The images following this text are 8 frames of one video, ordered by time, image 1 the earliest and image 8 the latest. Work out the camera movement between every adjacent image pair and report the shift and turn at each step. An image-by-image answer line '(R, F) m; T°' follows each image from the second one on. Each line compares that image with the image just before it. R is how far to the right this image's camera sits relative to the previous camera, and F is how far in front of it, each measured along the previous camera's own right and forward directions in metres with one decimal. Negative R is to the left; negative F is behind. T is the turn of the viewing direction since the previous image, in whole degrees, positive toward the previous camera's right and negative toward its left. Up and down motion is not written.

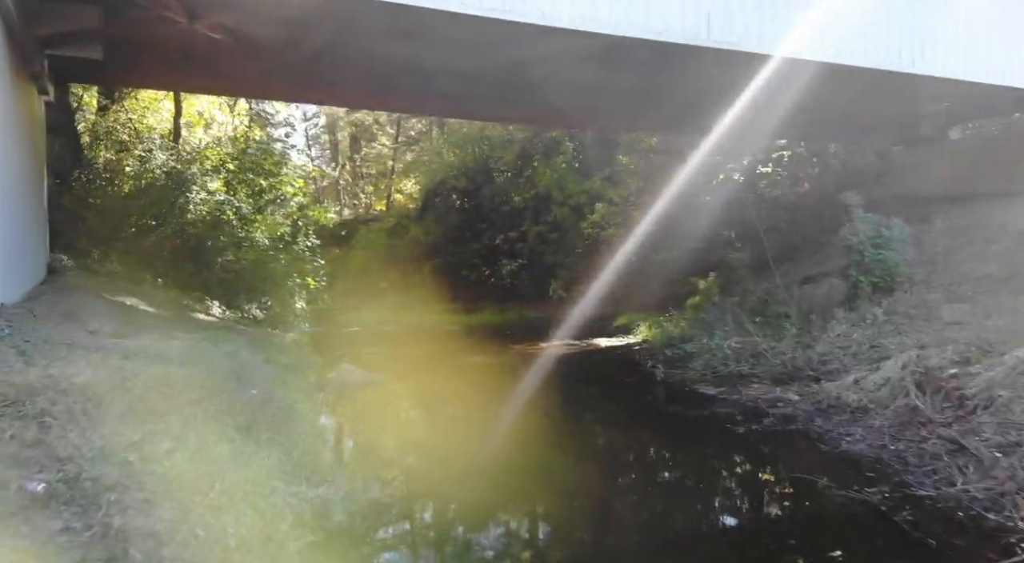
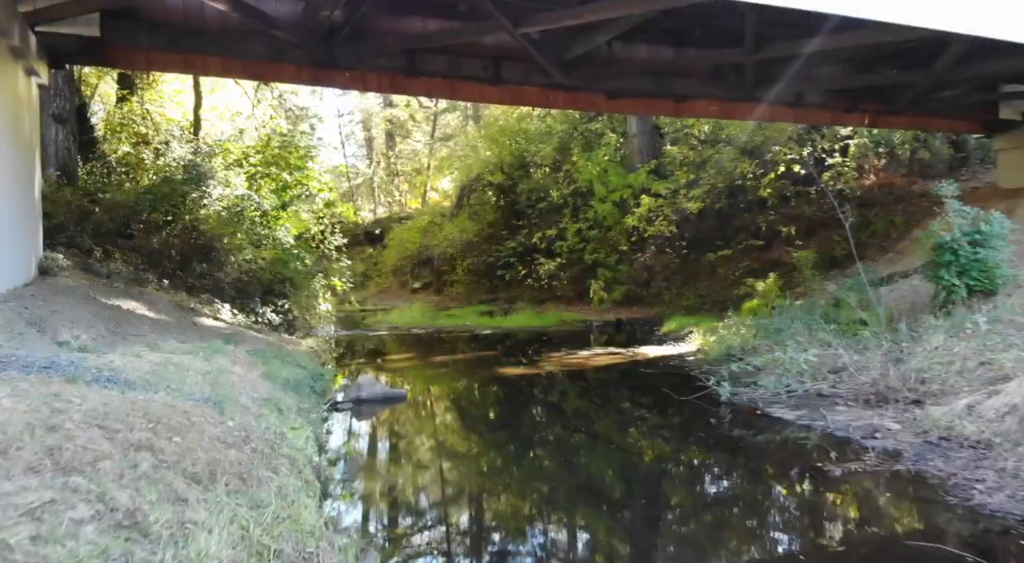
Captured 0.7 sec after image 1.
(0.0, +1.0) m; -3°
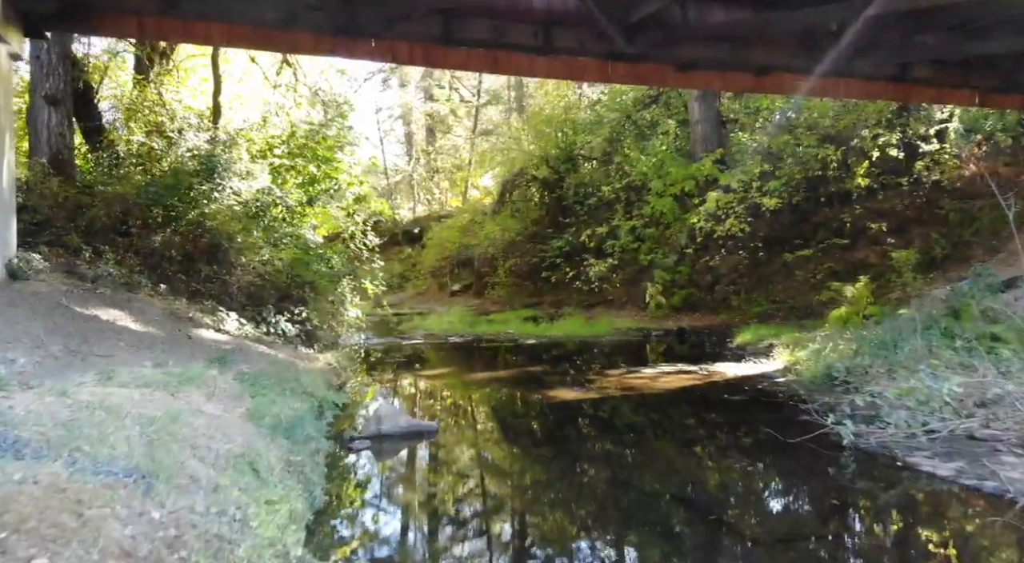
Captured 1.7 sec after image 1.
(-0.1, +1.4) m; -3°
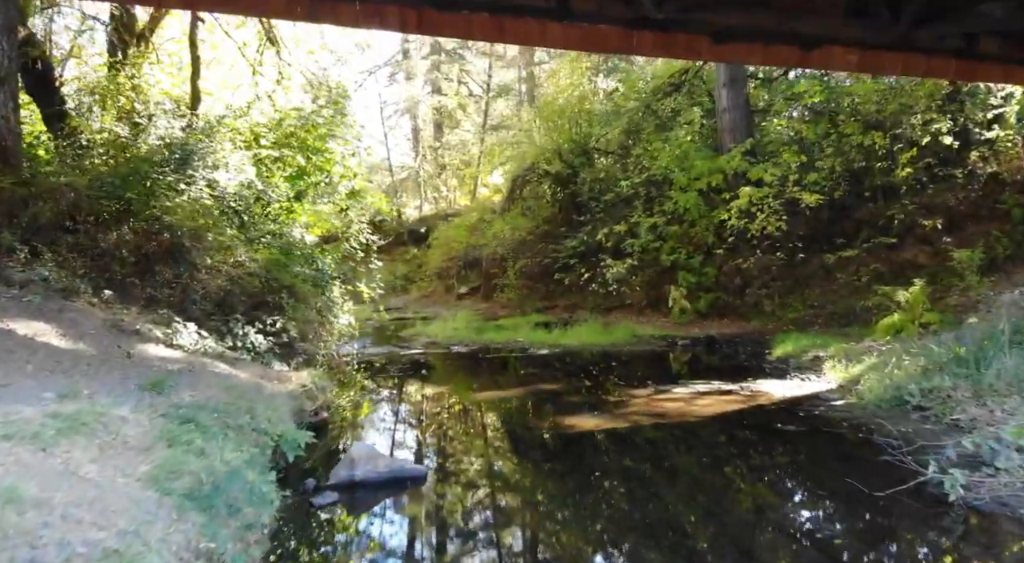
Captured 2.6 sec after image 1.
(0.0, +1.1) m; -1°
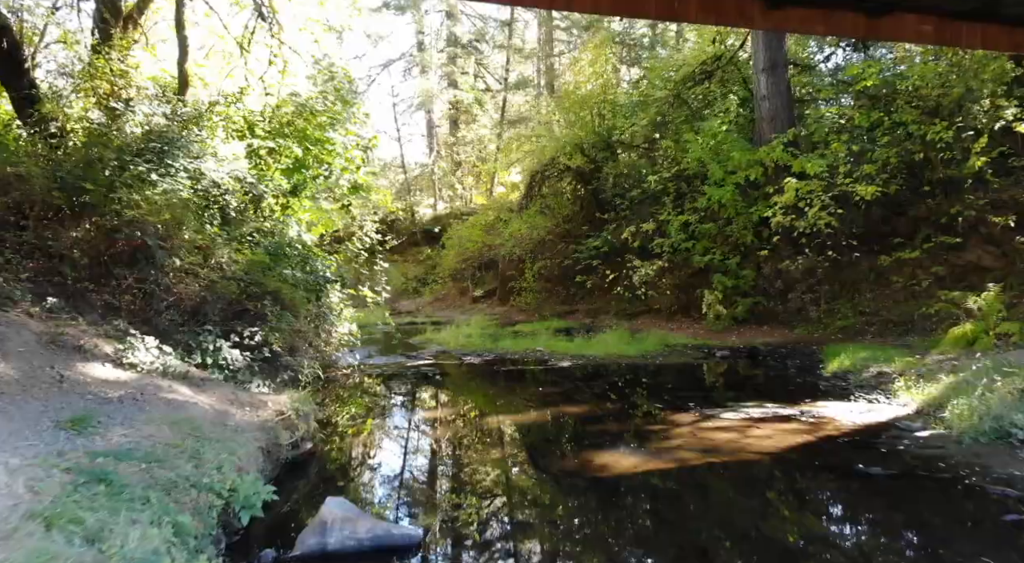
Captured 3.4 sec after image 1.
(0.0, +1.0) m; -1°
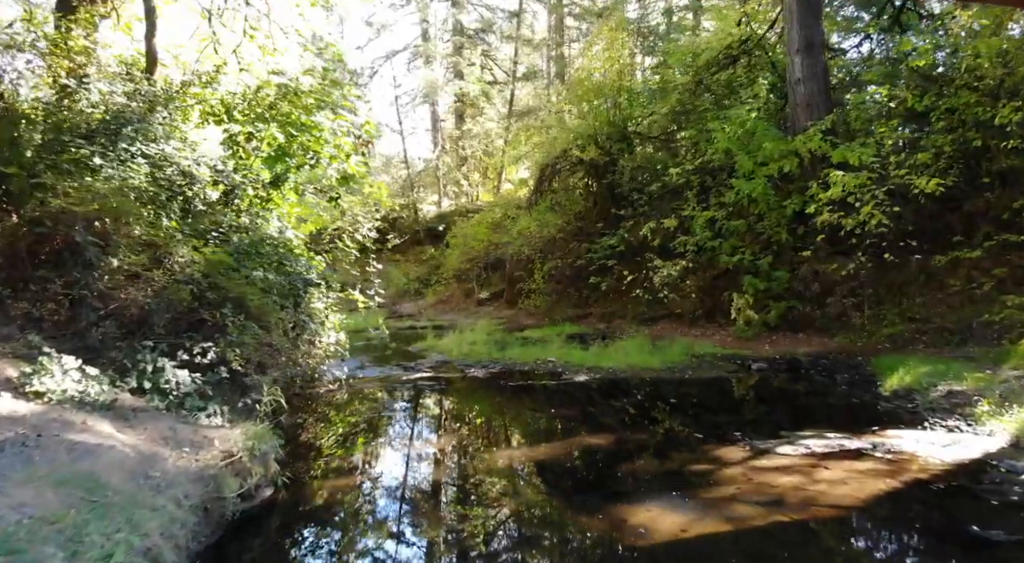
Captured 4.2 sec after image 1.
(0.0, +1.0) m; -1°
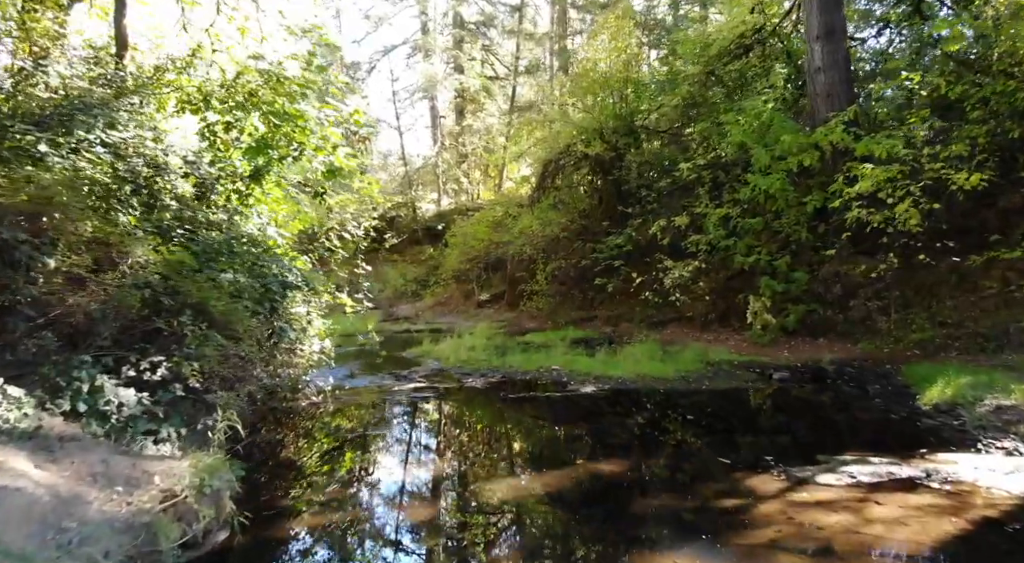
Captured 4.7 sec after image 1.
(0.0, +0.6) m; 0°
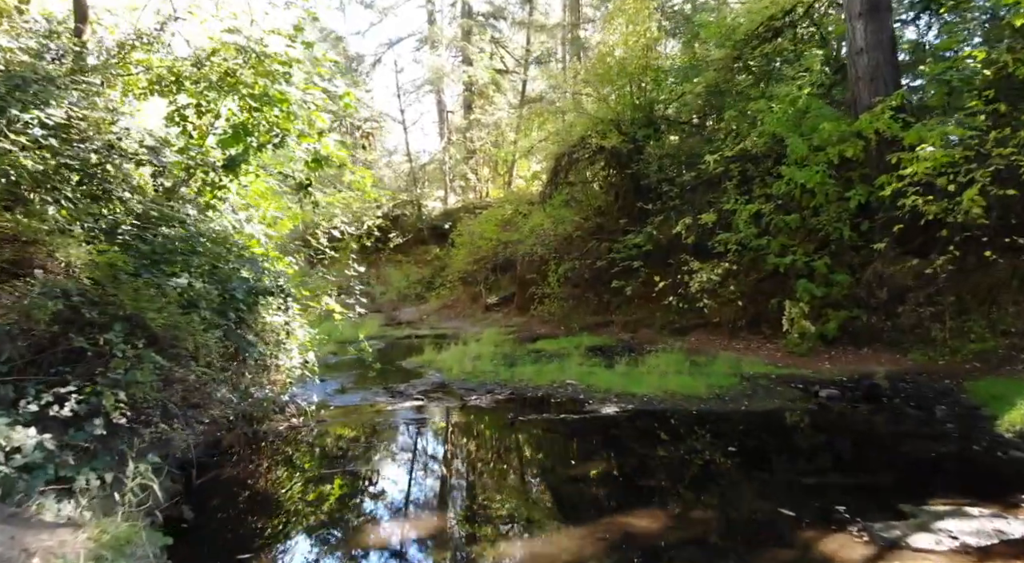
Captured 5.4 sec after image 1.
(0.0, +0.9) m; -1°
